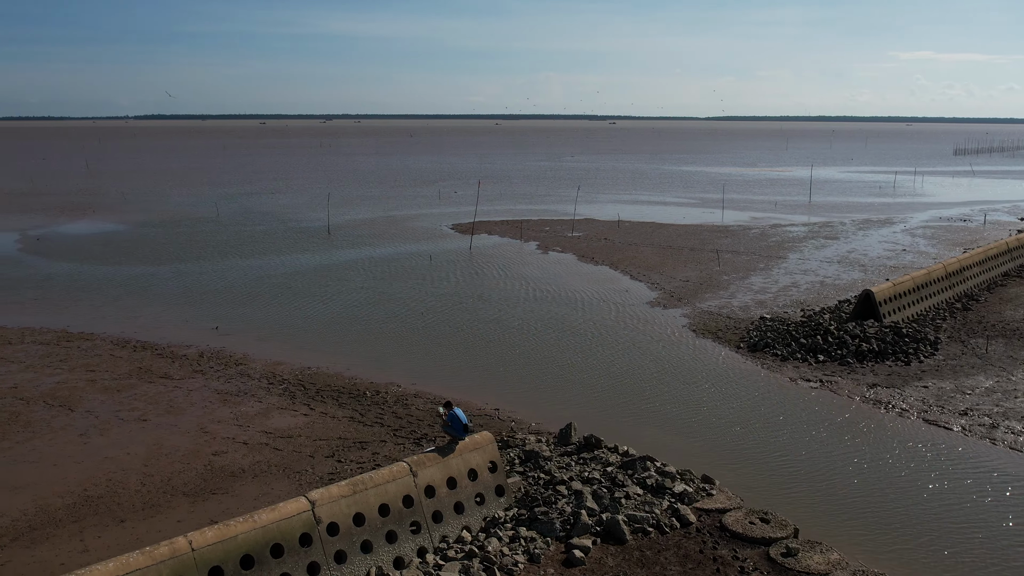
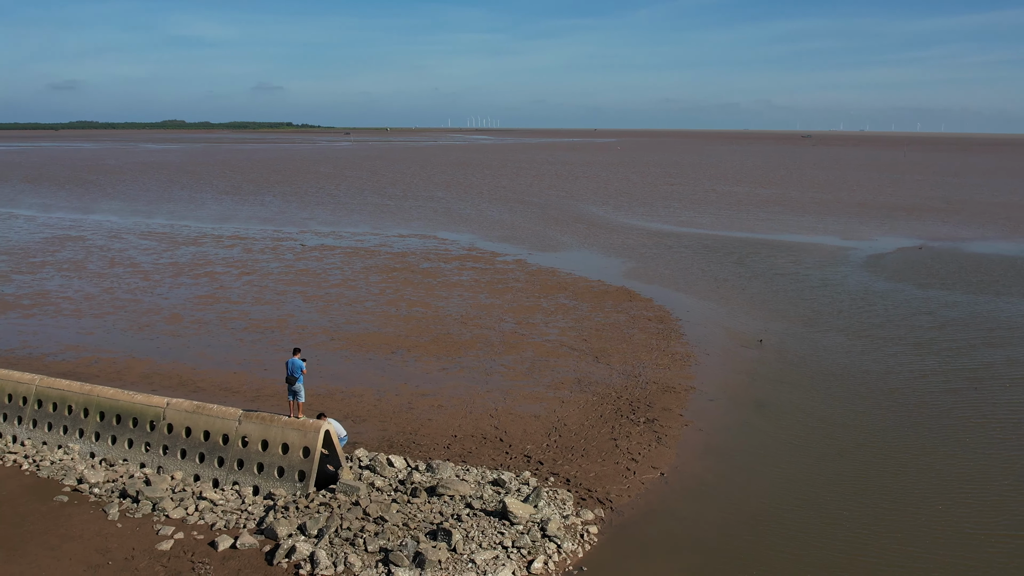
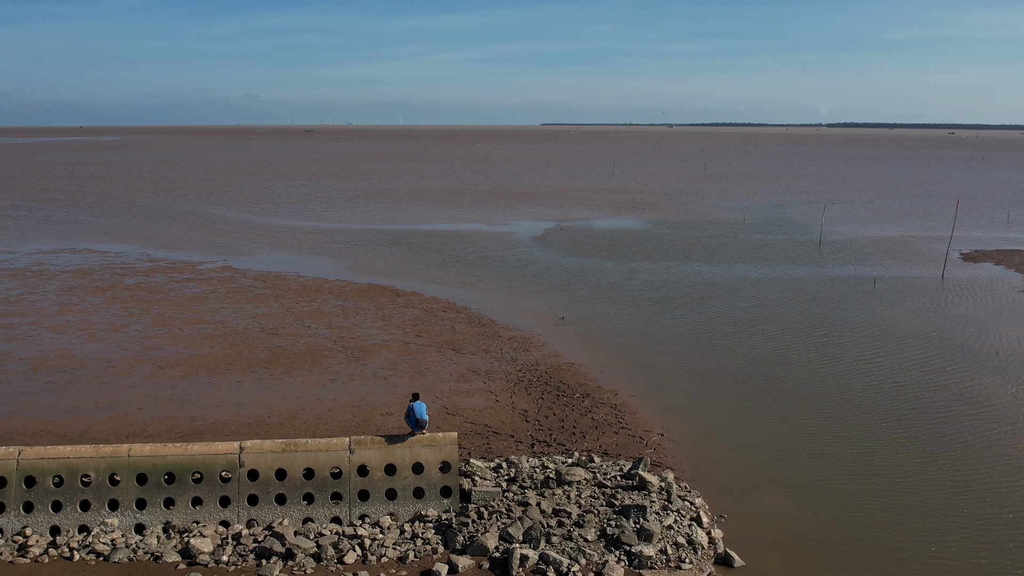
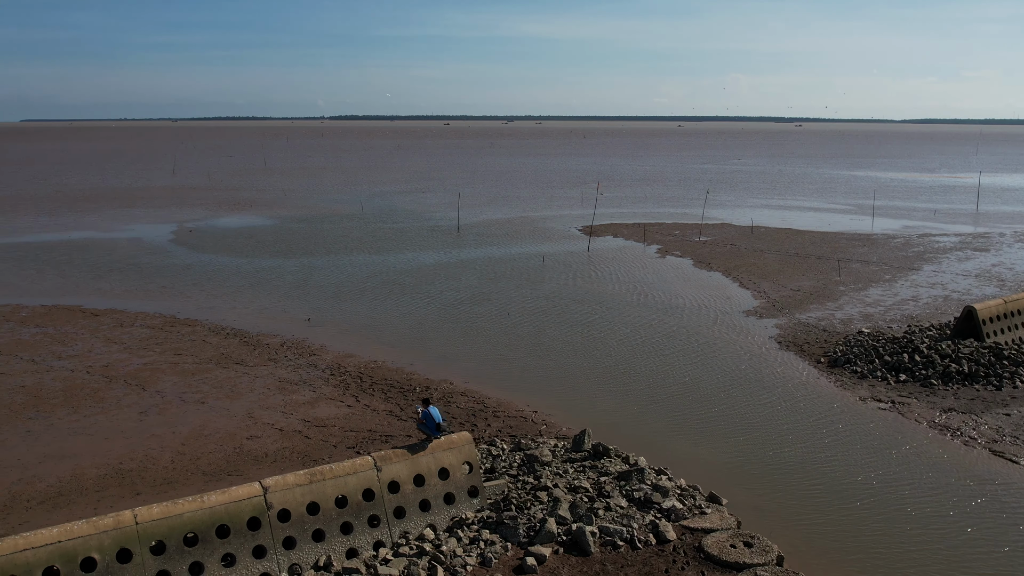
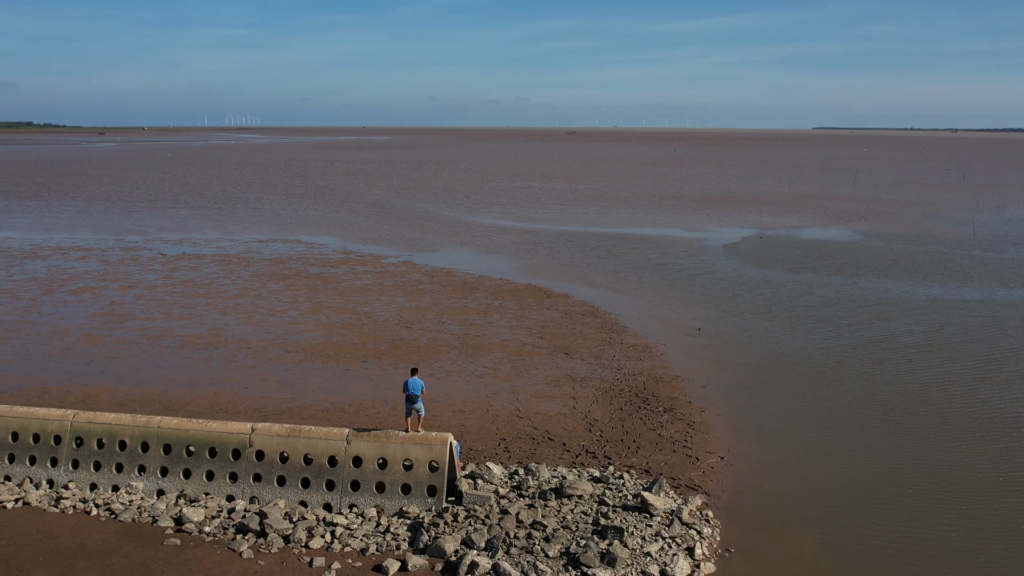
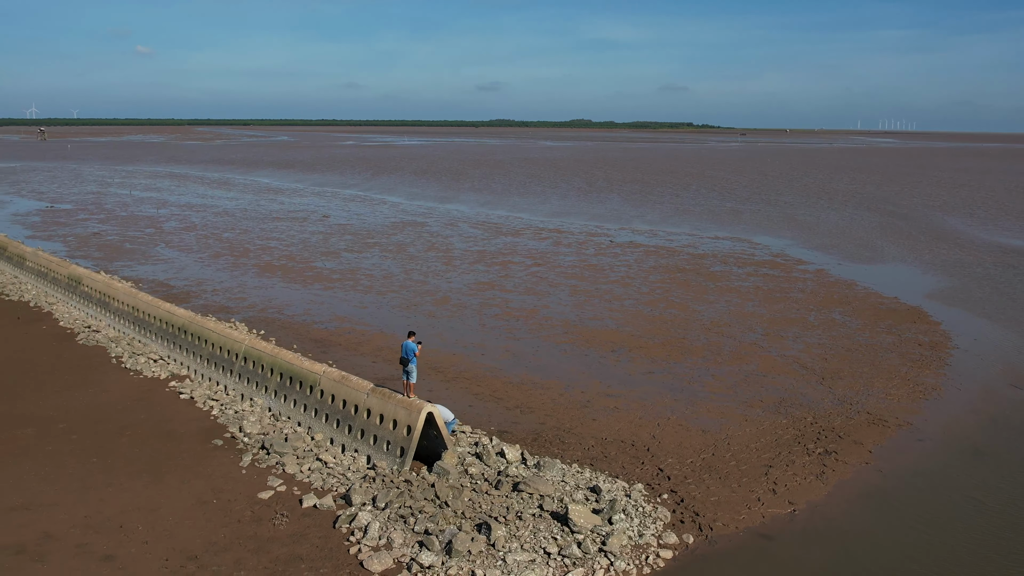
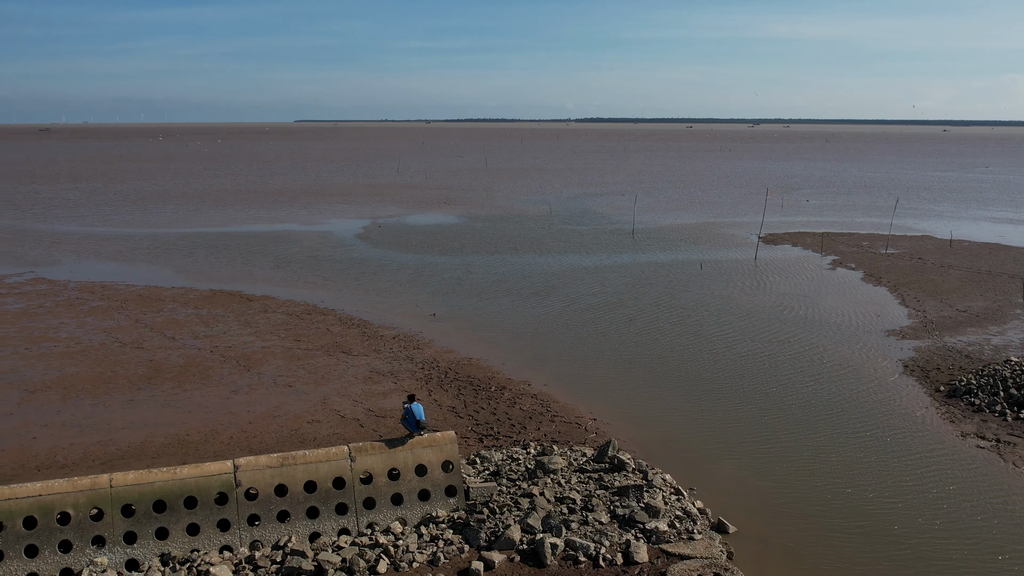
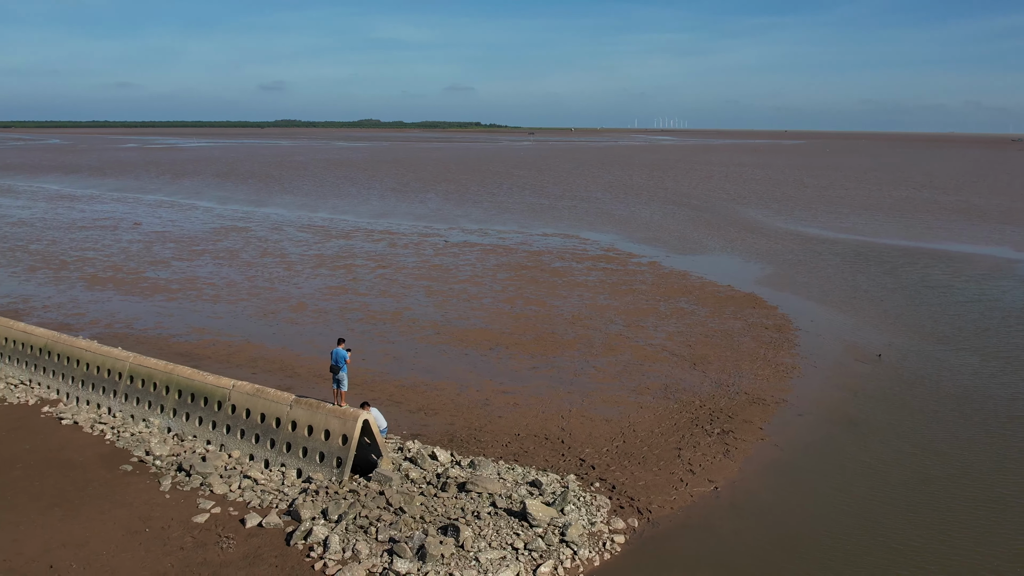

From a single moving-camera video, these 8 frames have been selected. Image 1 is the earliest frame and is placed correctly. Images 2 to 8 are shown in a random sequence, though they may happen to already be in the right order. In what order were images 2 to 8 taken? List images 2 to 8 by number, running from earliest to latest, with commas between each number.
4, 7, 3, 5, 2, 8, 6
